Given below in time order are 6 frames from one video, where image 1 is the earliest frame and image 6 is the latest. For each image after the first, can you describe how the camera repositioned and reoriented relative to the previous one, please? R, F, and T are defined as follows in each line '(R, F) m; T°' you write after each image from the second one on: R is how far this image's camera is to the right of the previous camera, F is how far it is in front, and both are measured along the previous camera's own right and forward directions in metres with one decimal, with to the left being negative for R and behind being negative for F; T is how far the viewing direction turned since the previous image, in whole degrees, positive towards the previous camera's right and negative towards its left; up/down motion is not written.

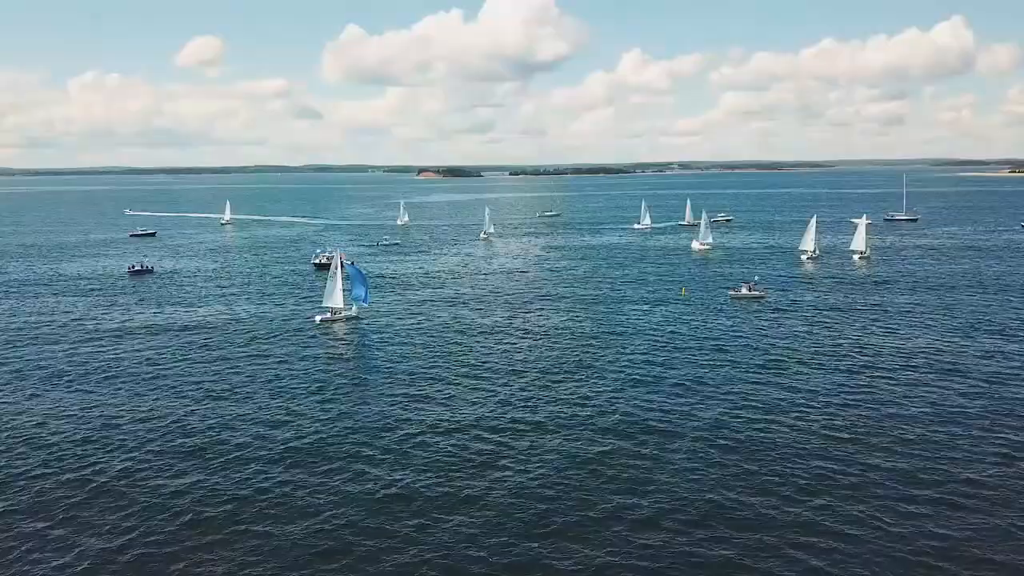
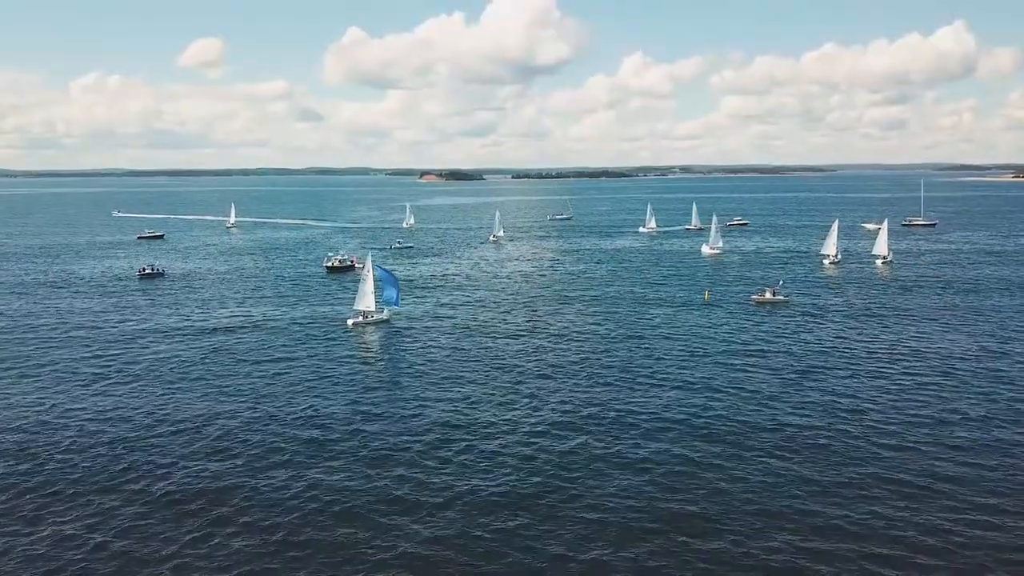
(-1.8, +0.7) m; 0°
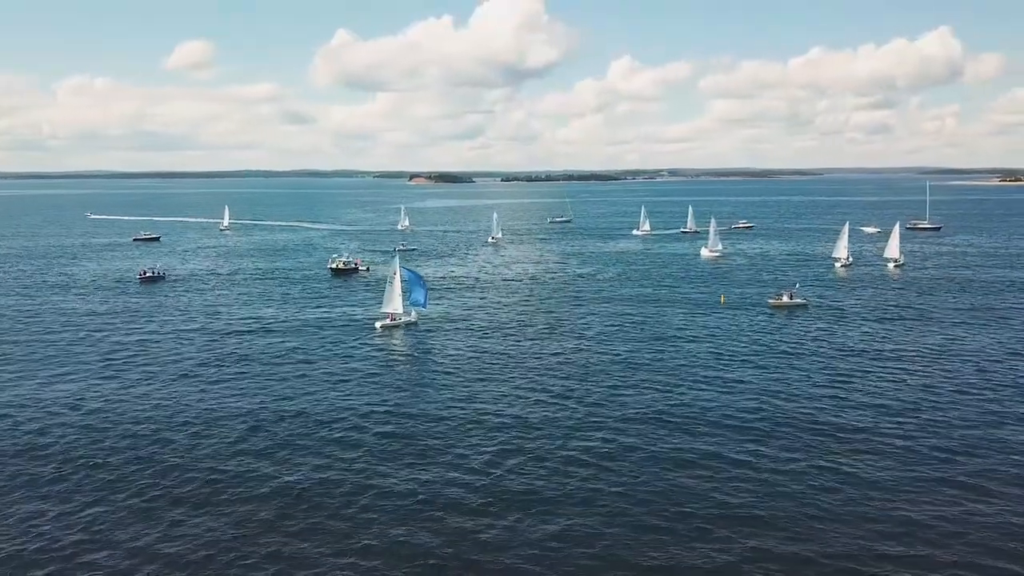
(-2.2, +0.6) m; +1°
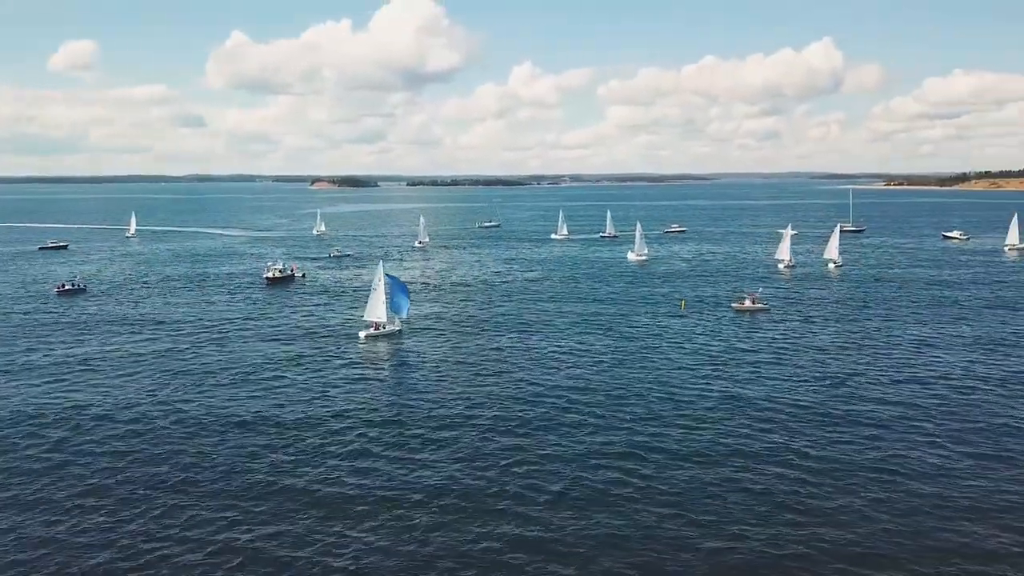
(-5.1, +0.6) m; +6°
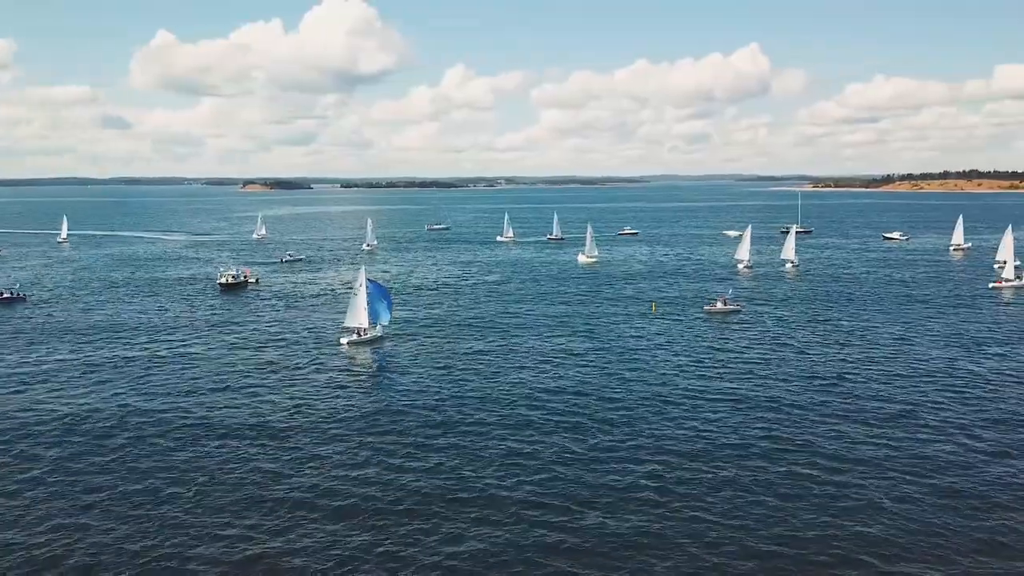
(-3.1, +0.4) m; +4°
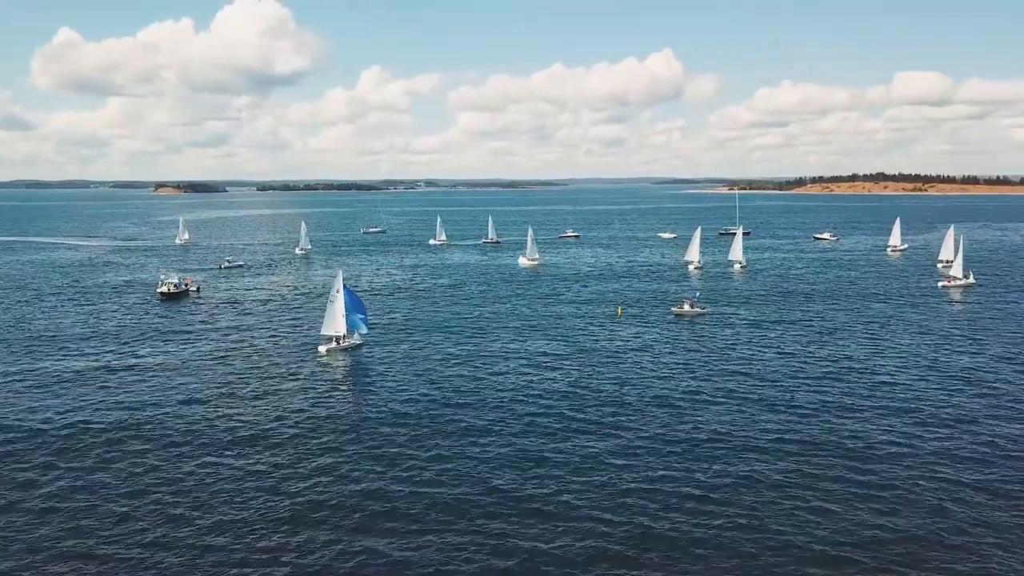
(-3.8, +0.6) m; +5°
